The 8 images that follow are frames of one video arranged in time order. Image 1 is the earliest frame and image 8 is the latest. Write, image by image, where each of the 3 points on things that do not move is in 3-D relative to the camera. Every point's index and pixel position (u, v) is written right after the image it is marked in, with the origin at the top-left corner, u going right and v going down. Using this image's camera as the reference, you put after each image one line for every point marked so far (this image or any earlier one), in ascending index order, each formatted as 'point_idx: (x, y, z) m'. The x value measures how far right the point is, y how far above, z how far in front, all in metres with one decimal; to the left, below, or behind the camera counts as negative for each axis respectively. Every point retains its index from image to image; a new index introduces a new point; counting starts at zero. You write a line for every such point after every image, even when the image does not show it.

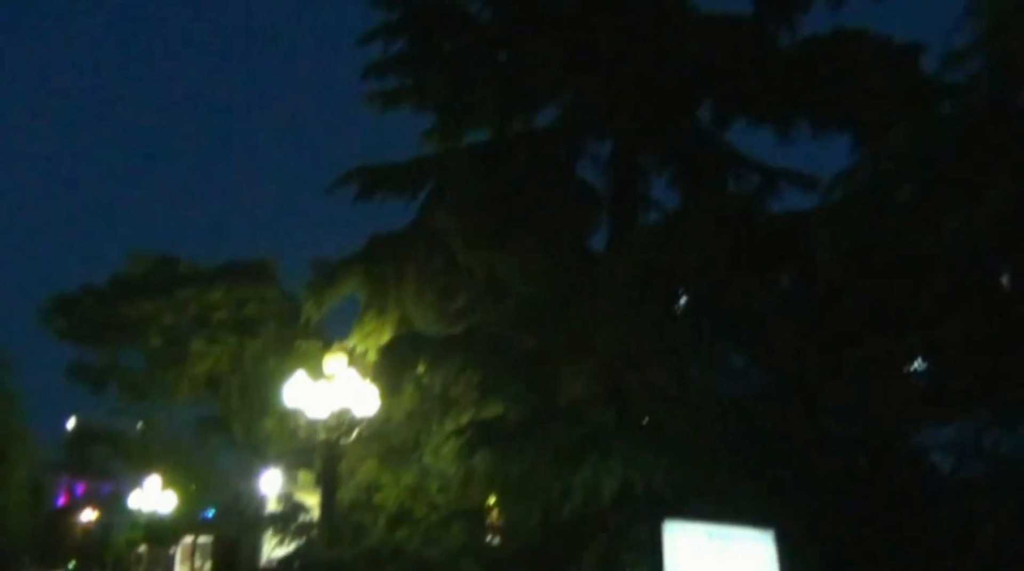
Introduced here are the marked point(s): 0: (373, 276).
0: (-2.7, +0.2, +19.8) m
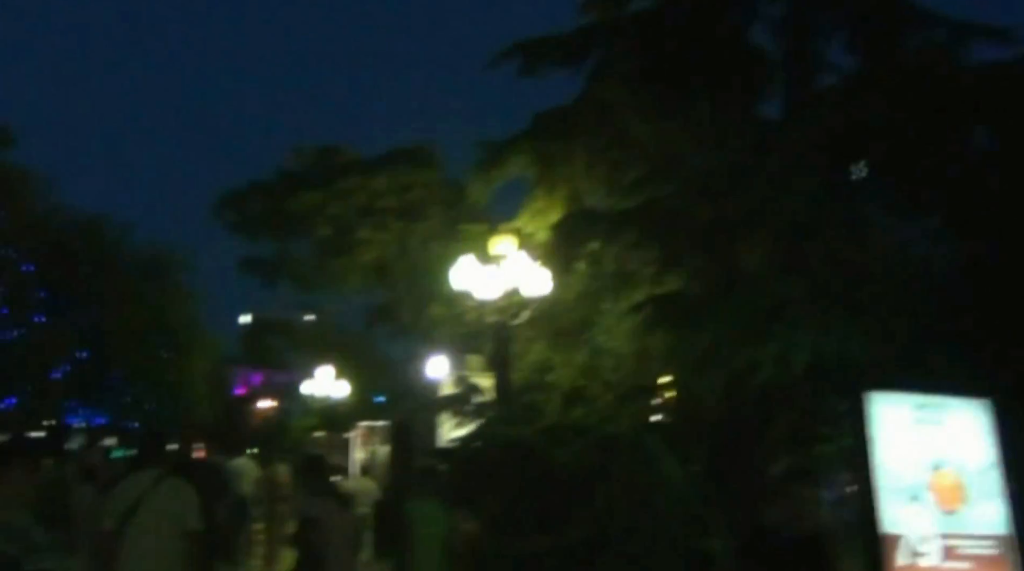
0: (+0.6, +2.5, +19.3) m
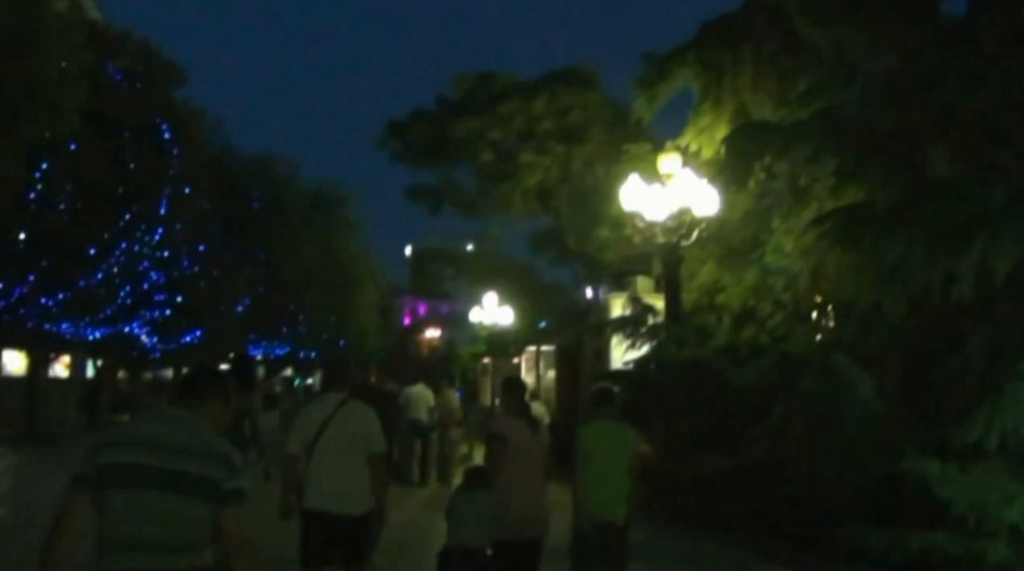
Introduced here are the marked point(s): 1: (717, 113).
0: (+3.6, +4.0, +18.5) m
1: (+3.8, +3.2, +18.8) m
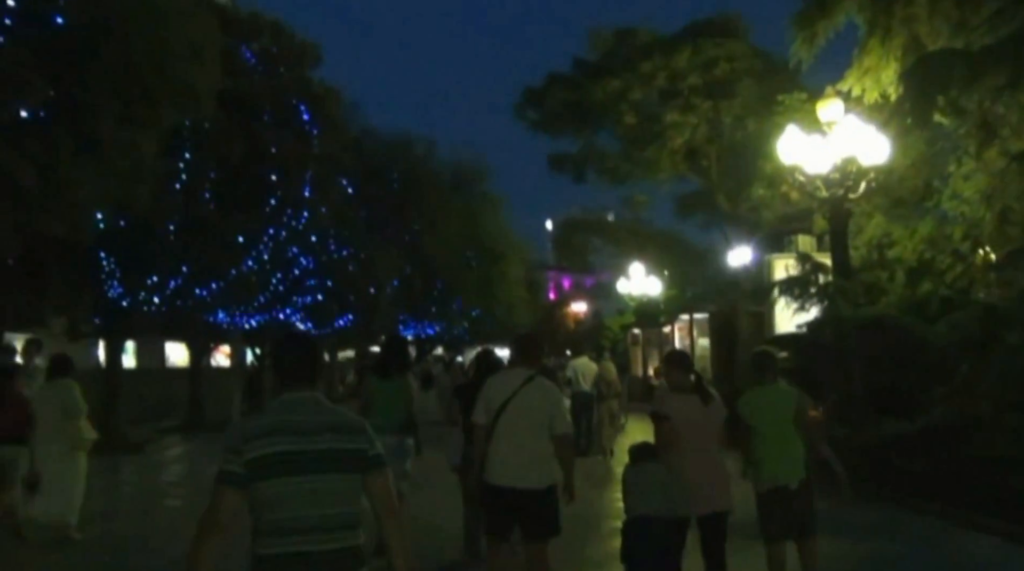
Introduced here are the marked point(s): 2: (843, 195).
0: (+5.9, +4.8, +16.9) m
1: (+6.2, +3.9, +17.2) m
2: (+5.2, +1.4, +15.7) m
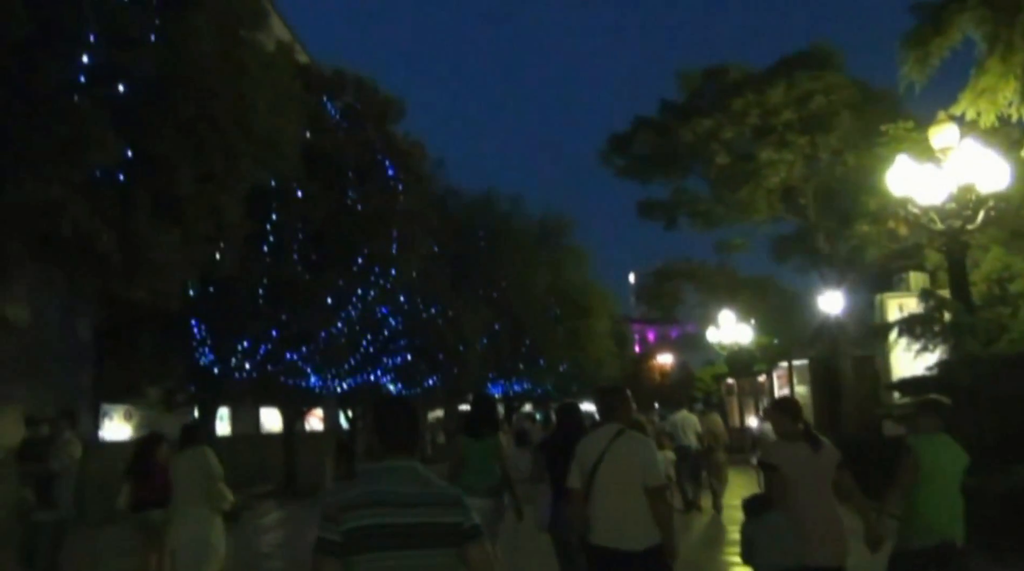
0: (+7.3, +4.2, +16.0) m
1: (+7.6, +3.4, +16.3) m
2: (+6.5, +0.9, +14.7) m
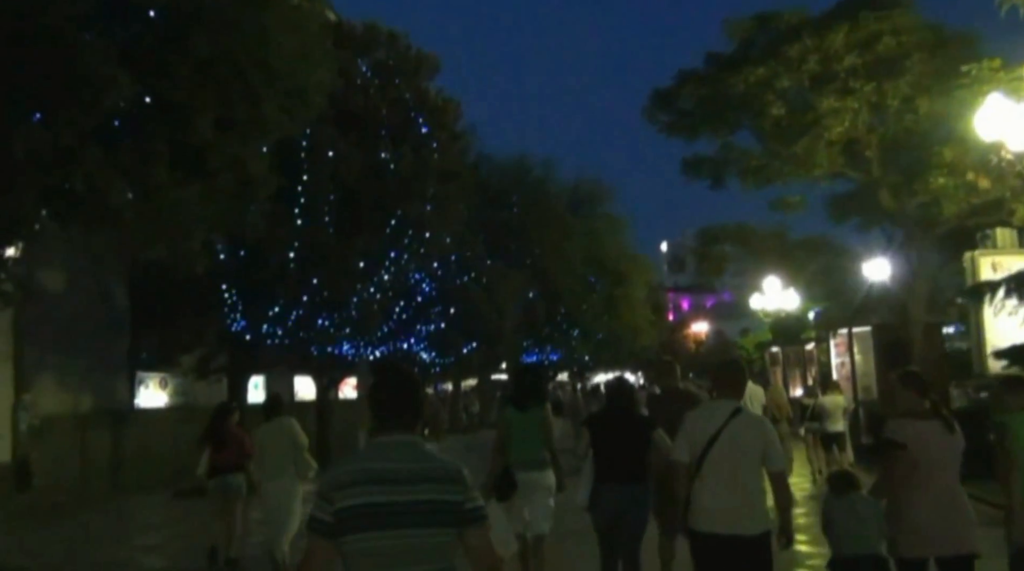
0: (+7.9, +4.8, +14.4) m
1: (+8.3, +4.0, +14.7) m
2: (+7.1, +1.5, +13.3) m
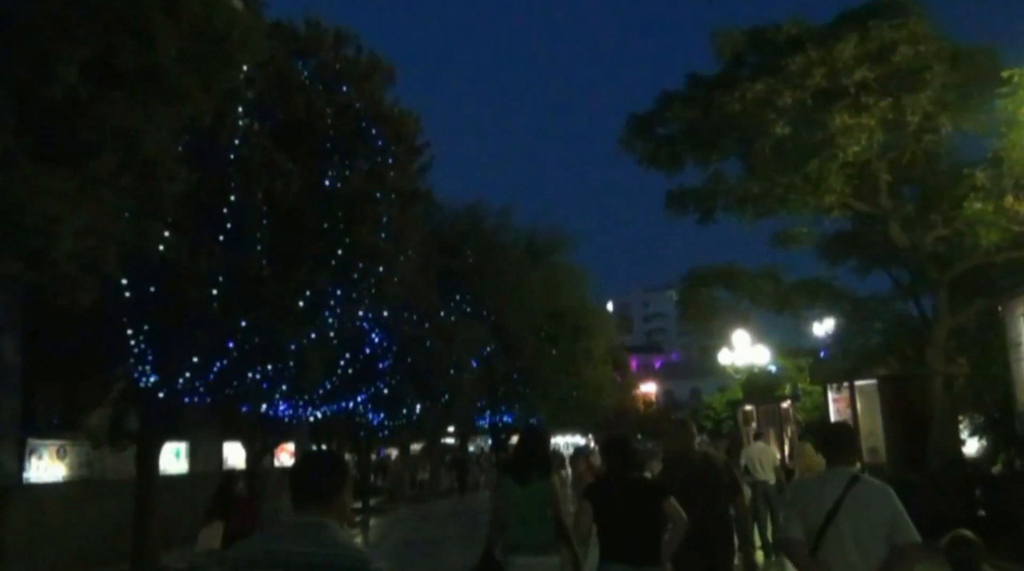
0: (+7.6, +4.4, +12.3) m
1: (+8.0, +3.6, +12.6) m
2: (+6.9, +1.1, +10.9) m
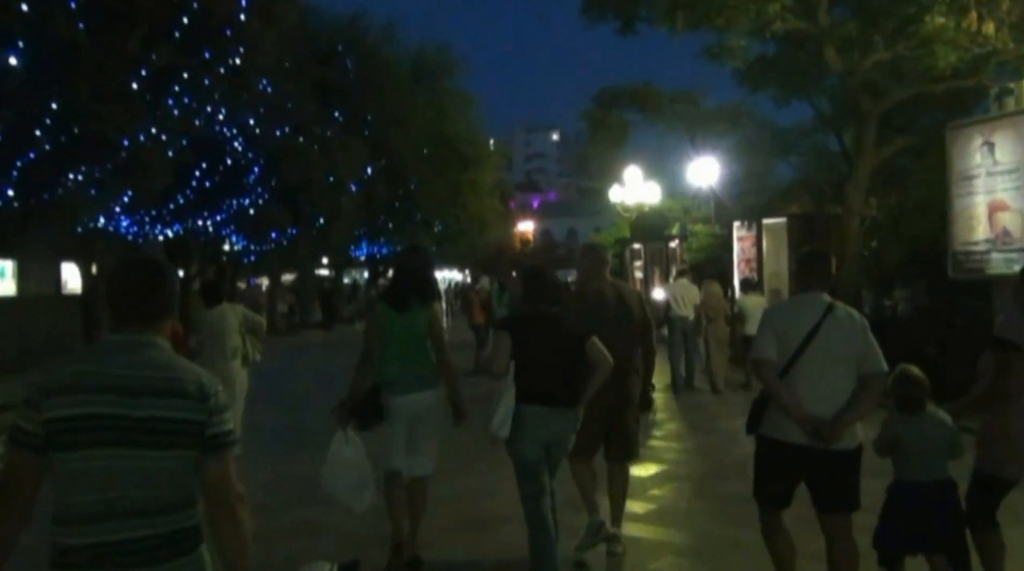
0: (+6.8, +6.2, +10.1) m
1: (+7.0, +5.4, +10.5) m
2: (+6.1, +2.7, +9.1) m
